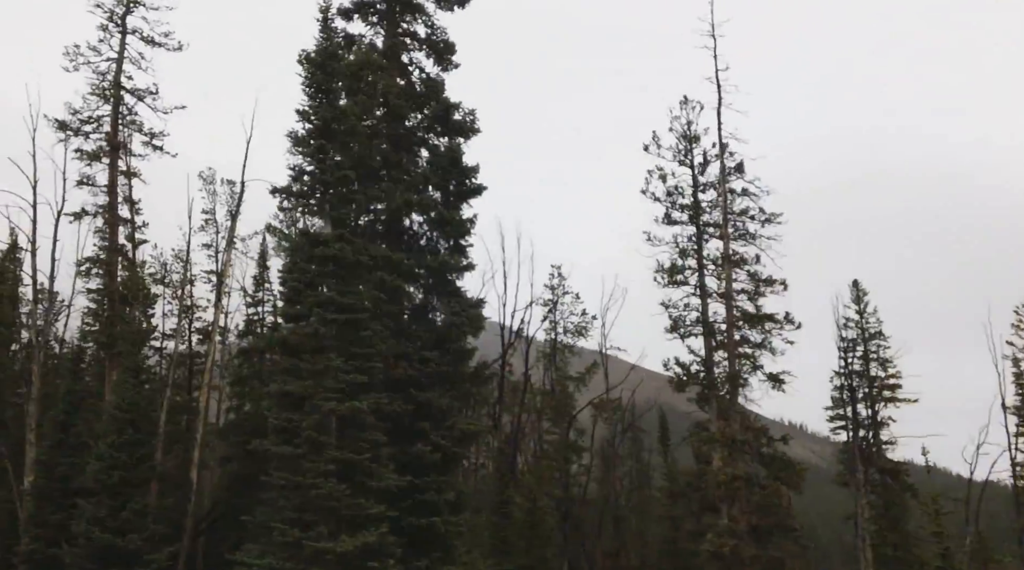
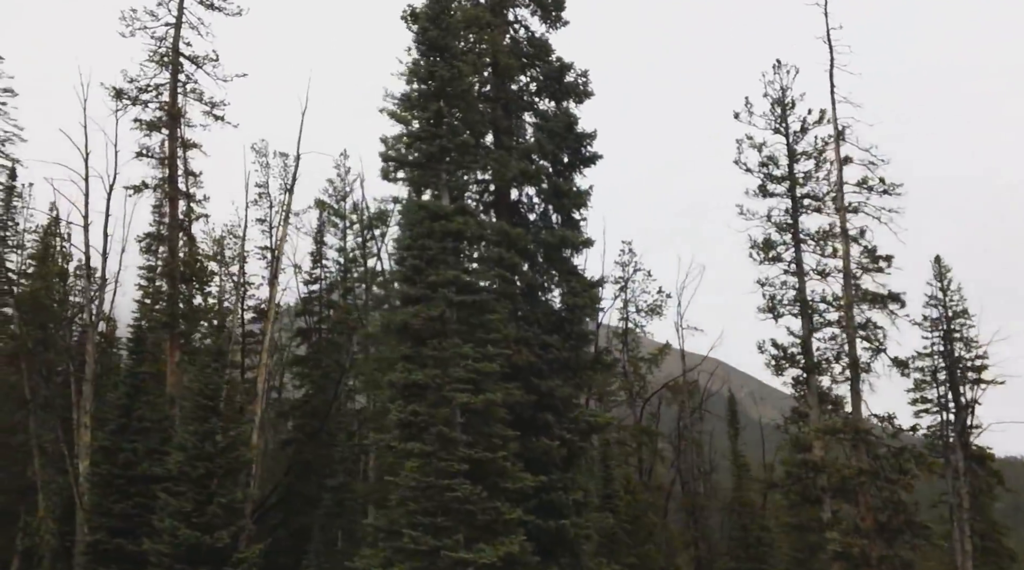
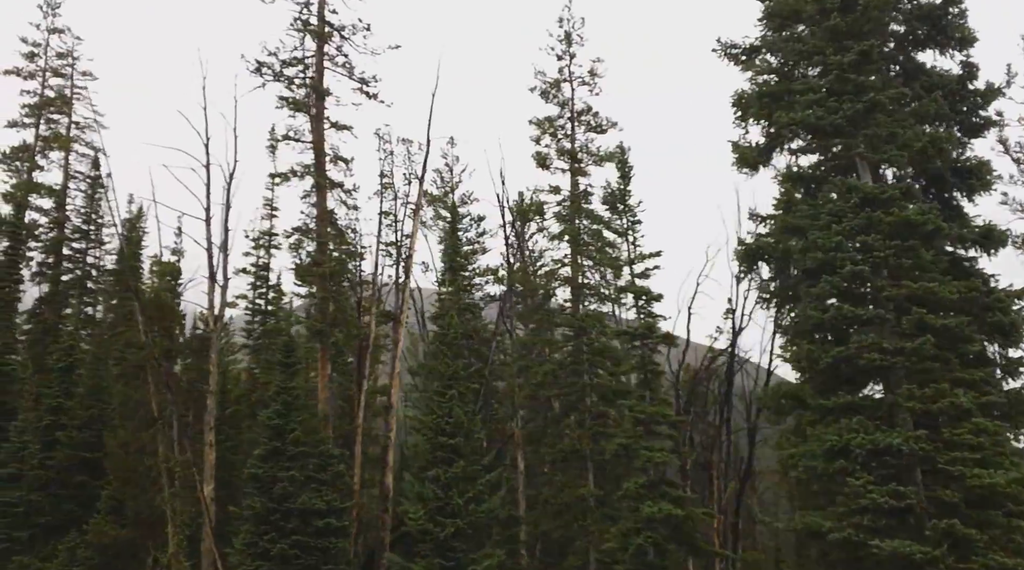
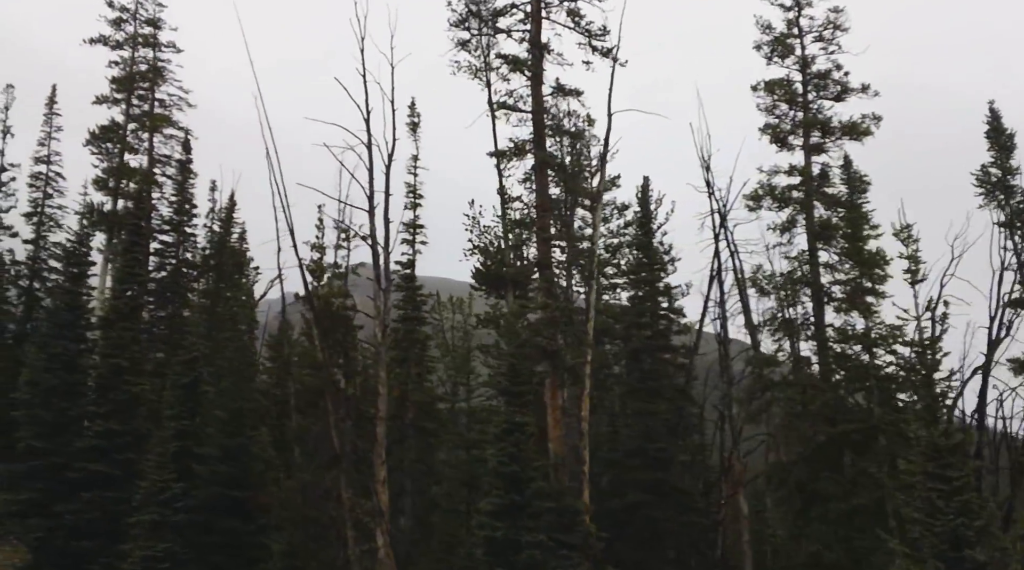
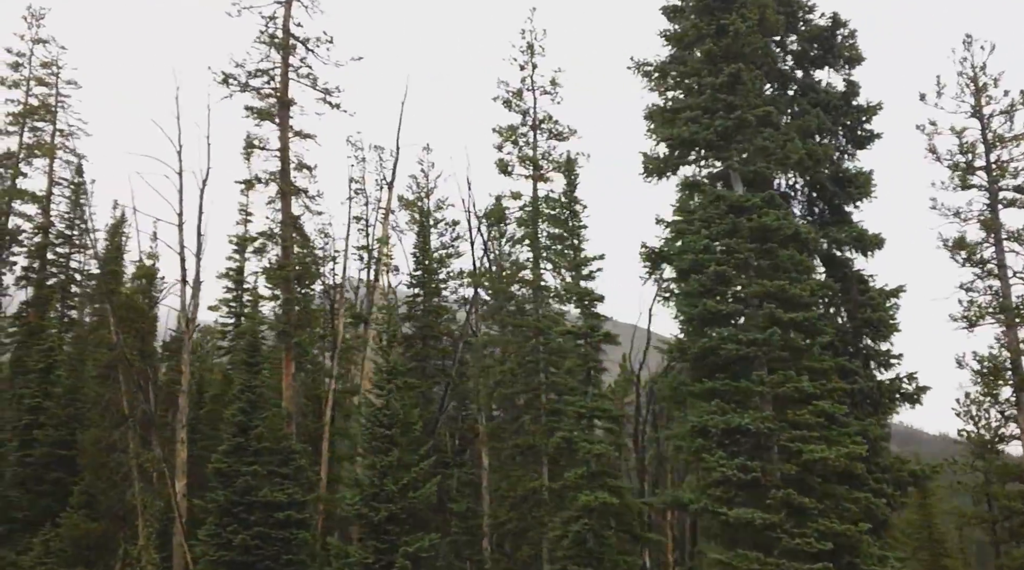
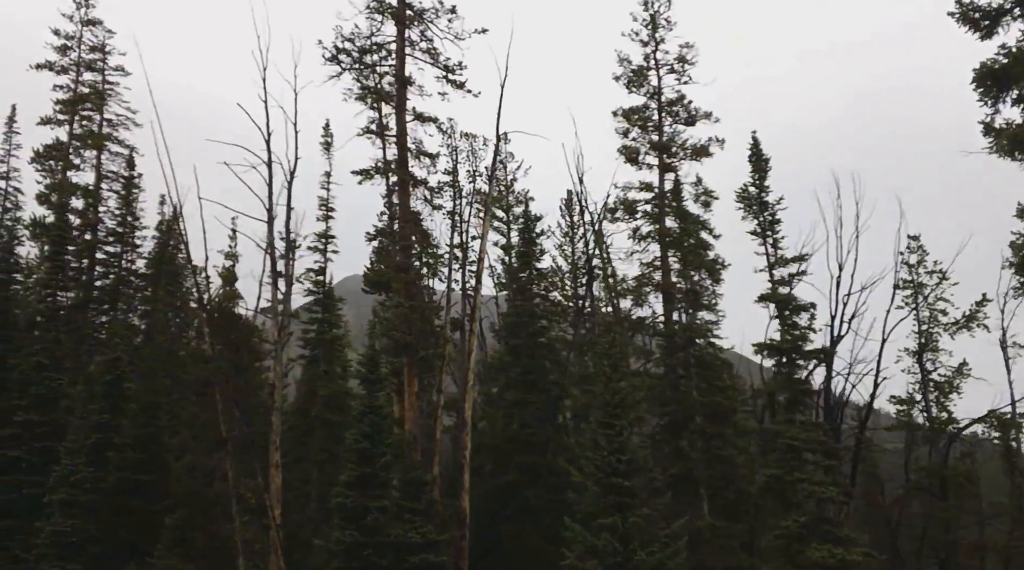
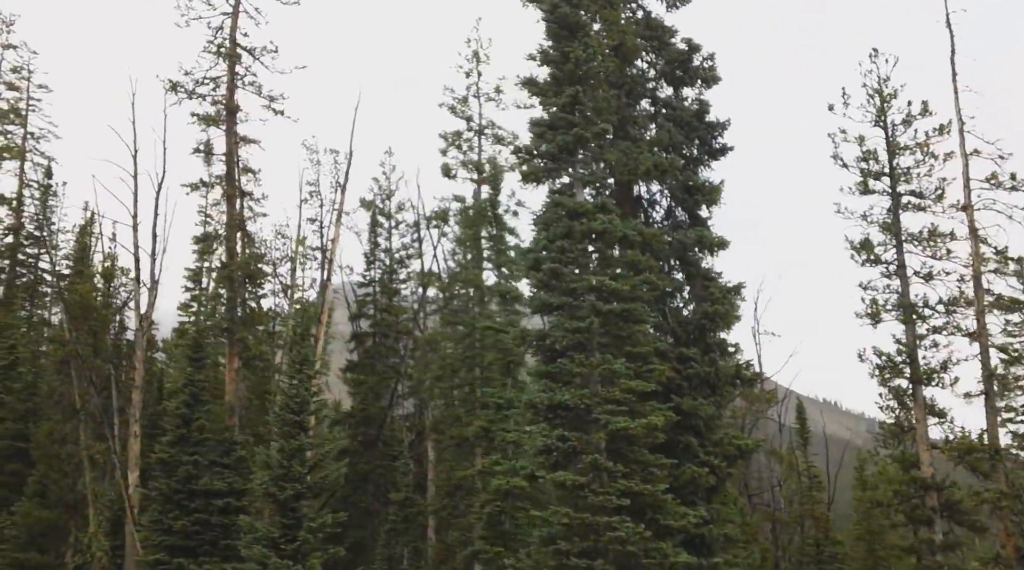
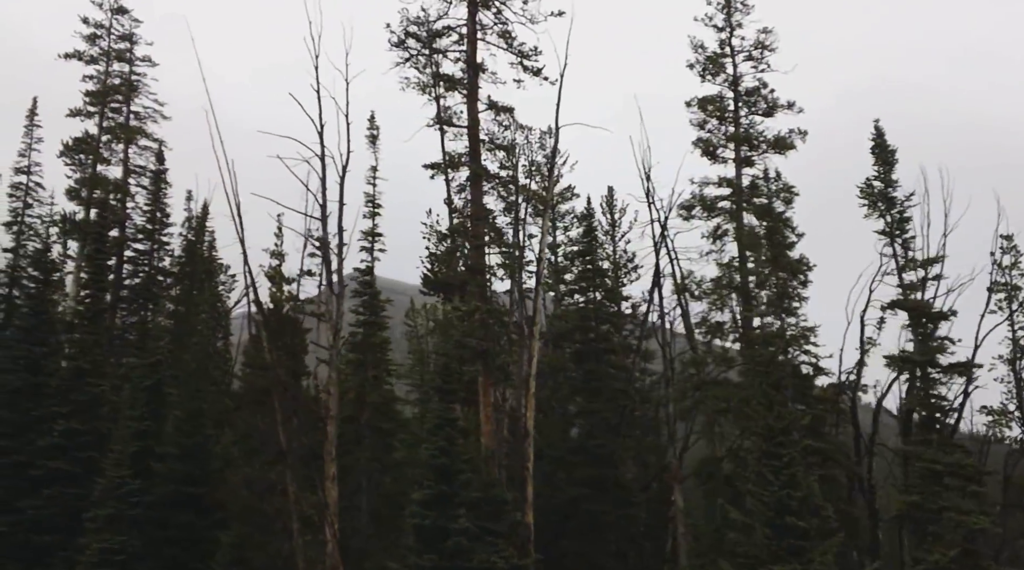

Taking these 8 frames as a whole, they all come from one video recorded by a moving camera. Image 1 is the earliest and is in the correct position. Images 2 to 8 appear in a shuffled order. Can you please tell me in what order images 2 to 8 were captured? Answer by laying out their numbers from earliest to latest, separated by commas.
2, 7, 5, 3, 6, 8, 4
